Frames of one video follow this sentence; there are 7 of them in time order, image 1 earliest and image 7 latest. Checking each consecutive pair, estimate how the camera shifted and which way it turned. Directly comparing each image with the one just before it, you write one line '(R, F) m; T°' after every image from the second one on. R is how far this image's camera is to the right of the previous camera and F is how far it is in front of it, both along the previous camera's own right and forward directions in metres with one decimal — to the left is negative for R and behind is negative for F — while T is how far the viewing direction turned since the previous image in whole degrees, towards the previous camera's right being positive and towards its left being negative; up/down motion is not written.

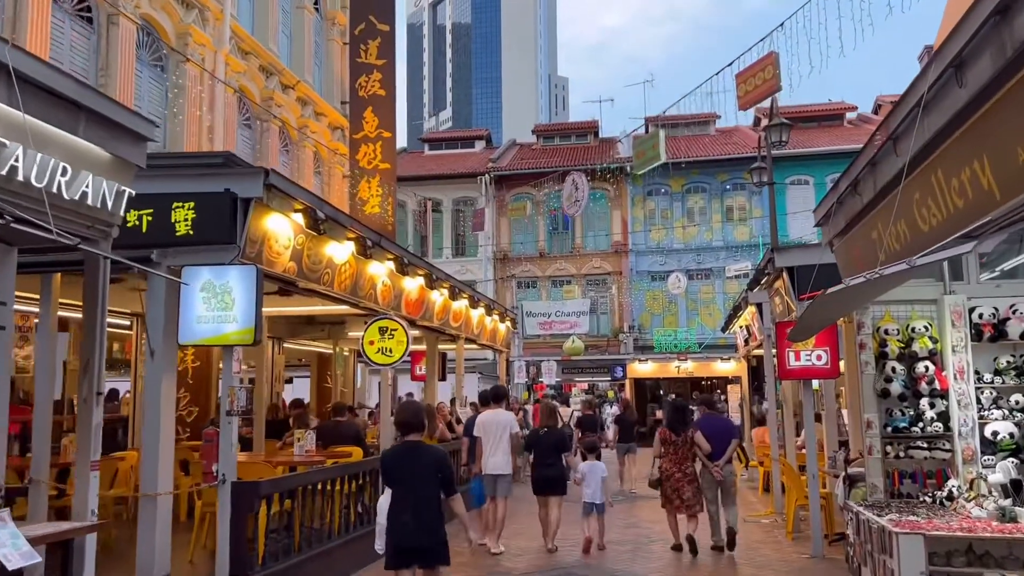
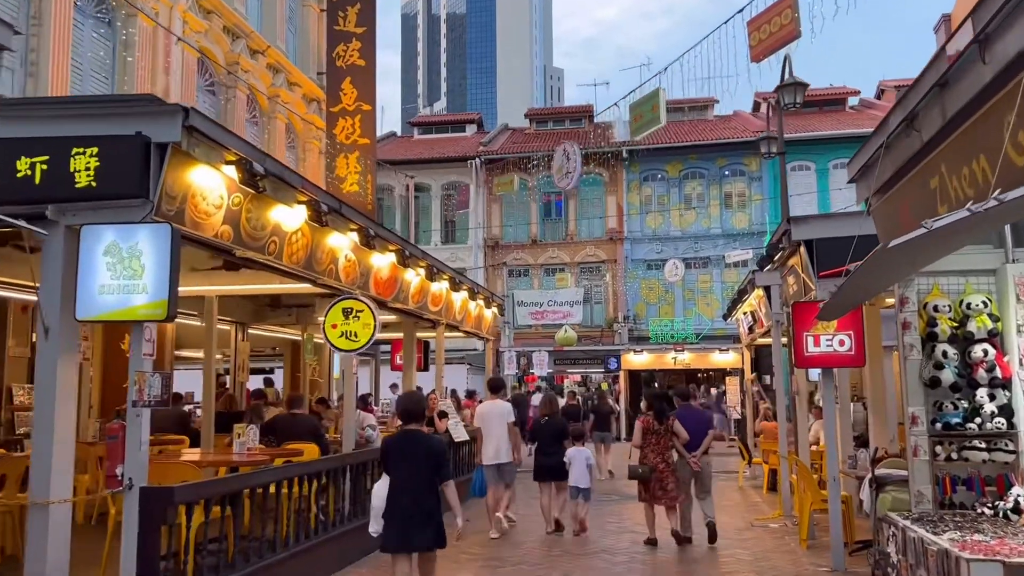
(+0.2, +1.2) m; 0°
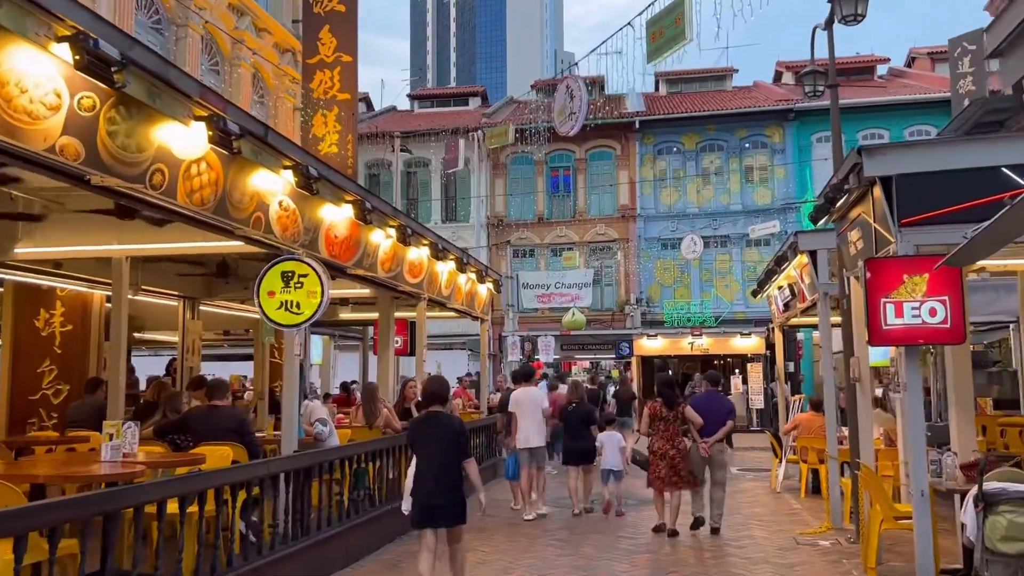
(+0.2, +2.0) m; -1°
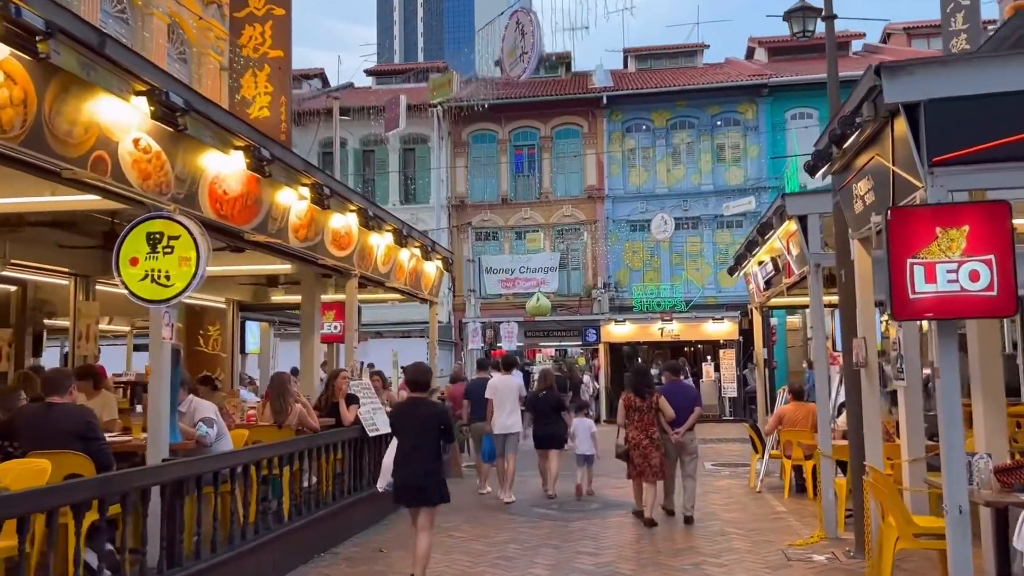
(+0.3, +1.5) m; +2°
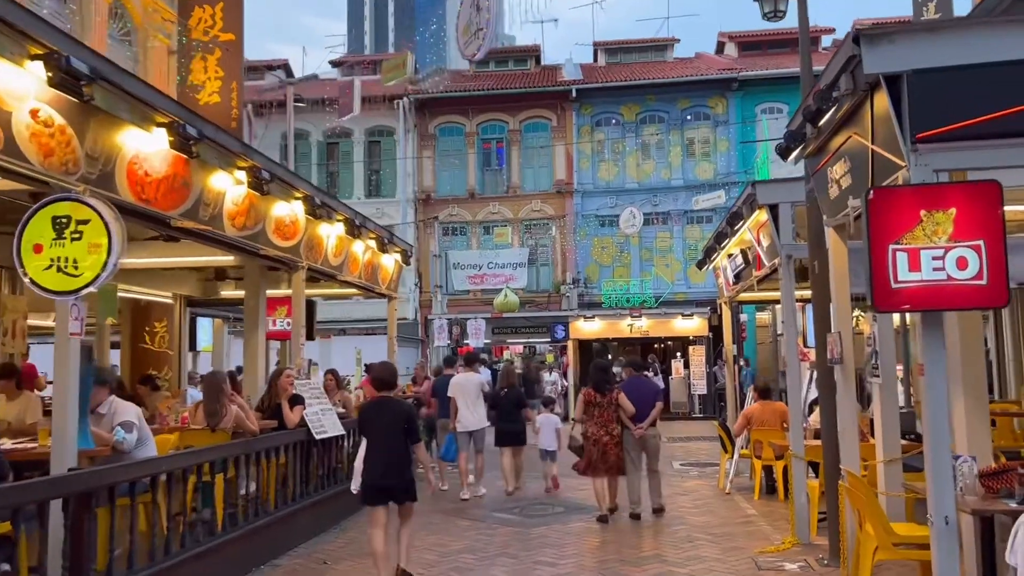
(+0.2, +0.5) m; +2°
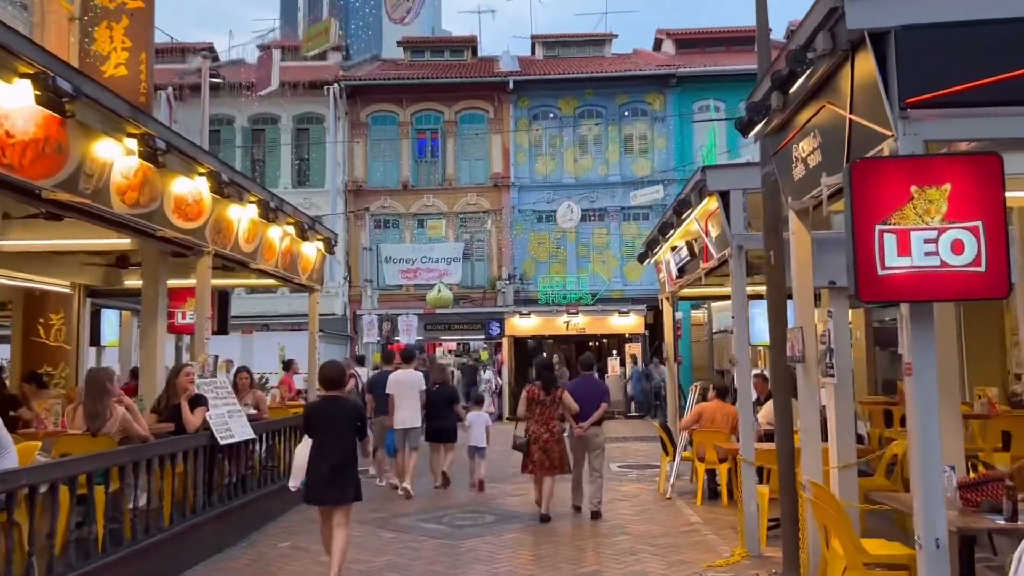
(0.0, +0.7) m; +4°
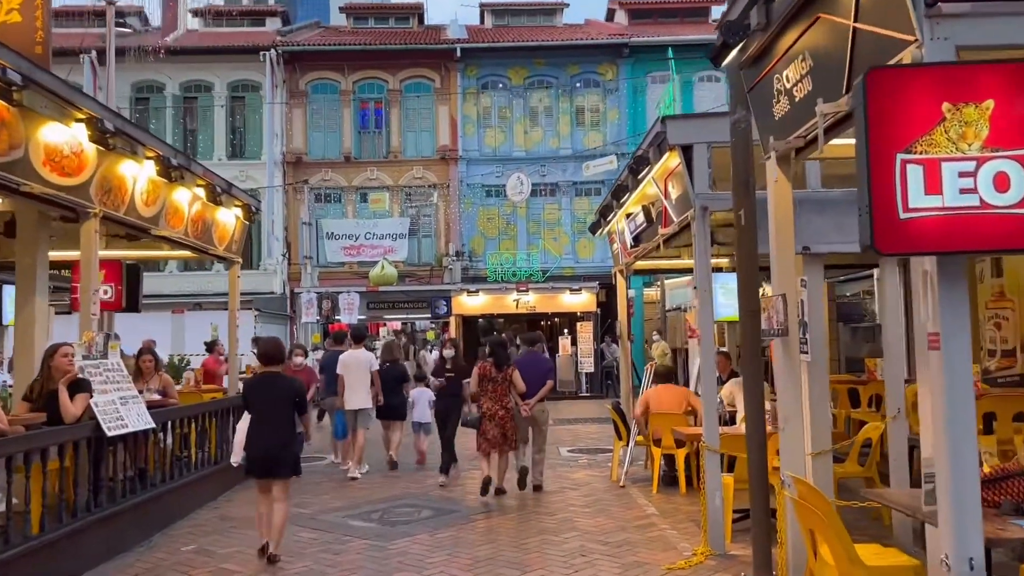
(+0.1, +0.9) m; +3°
